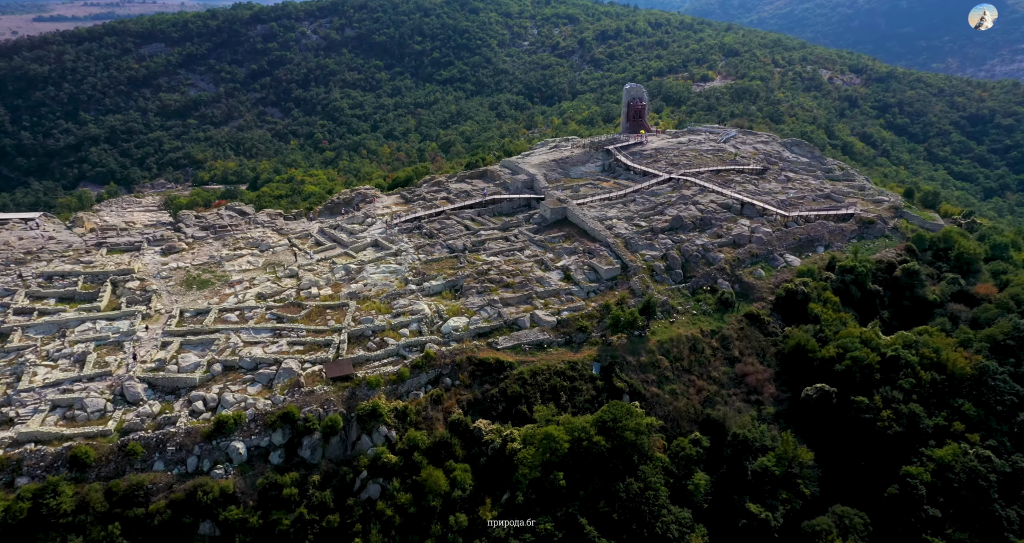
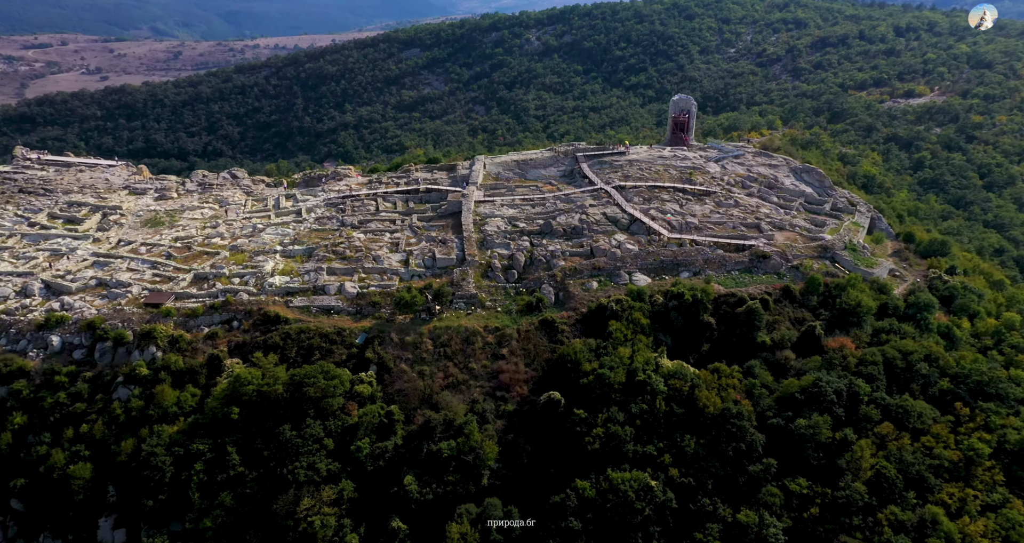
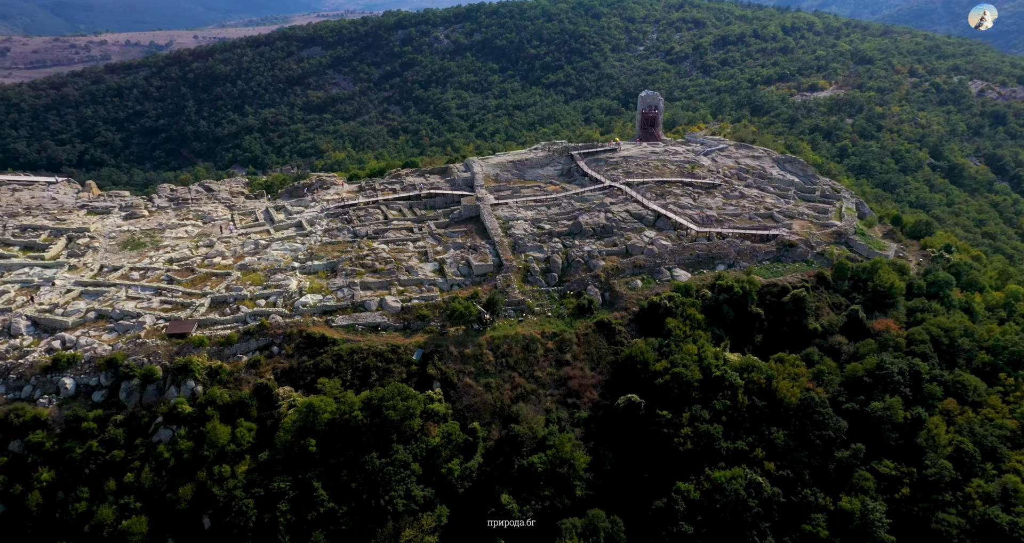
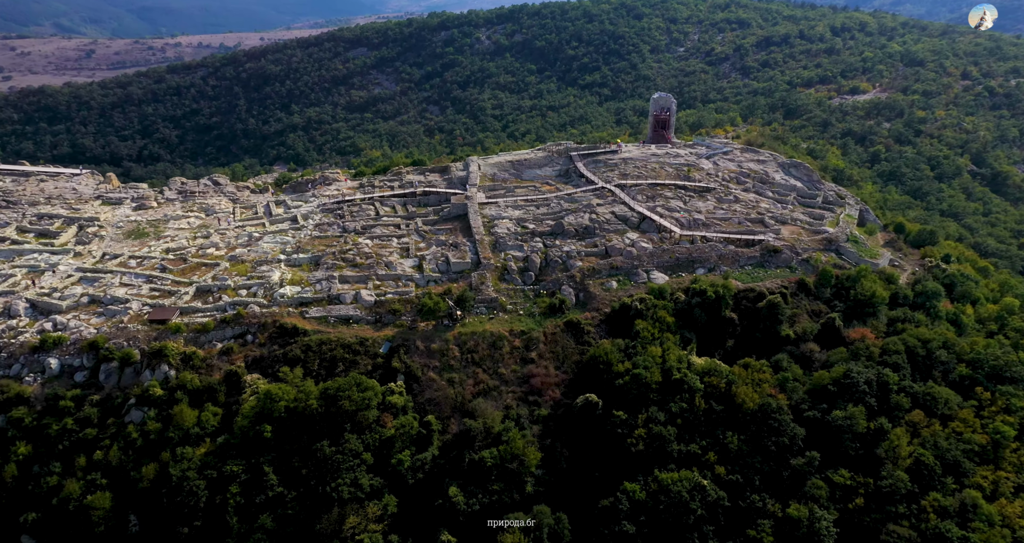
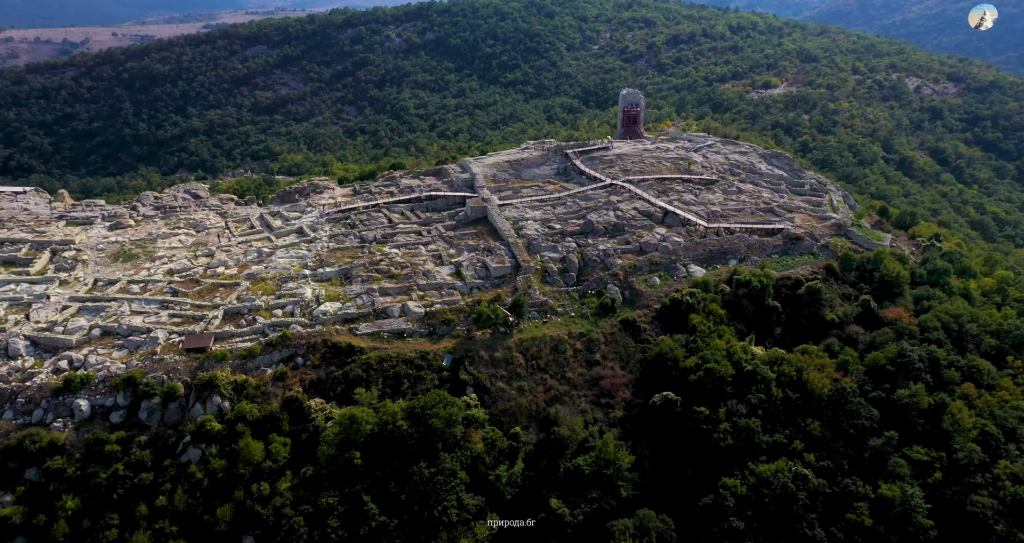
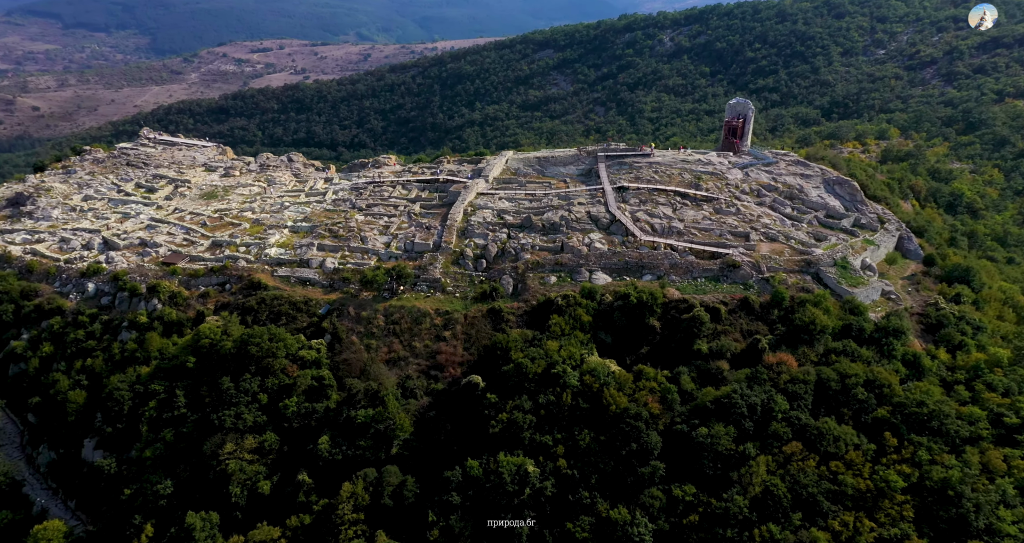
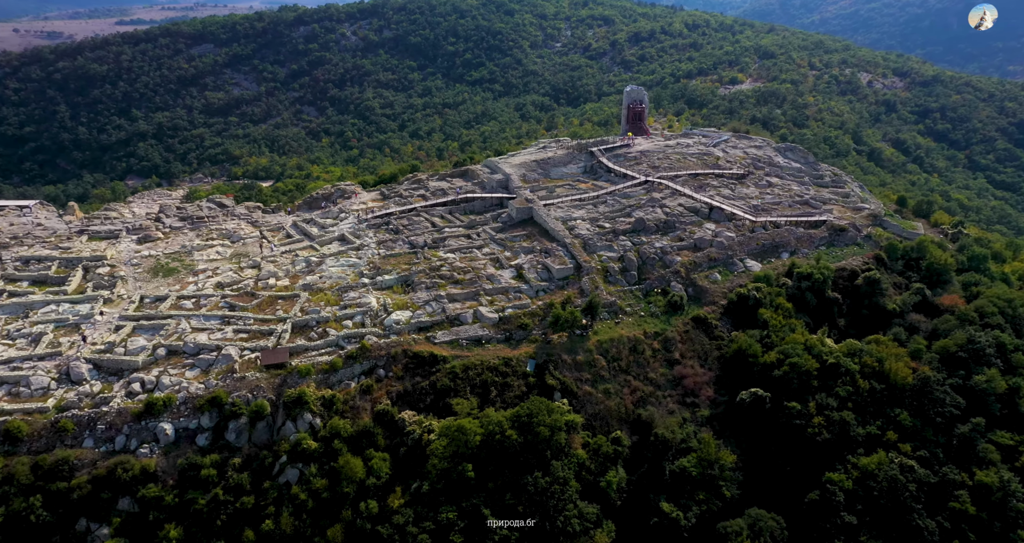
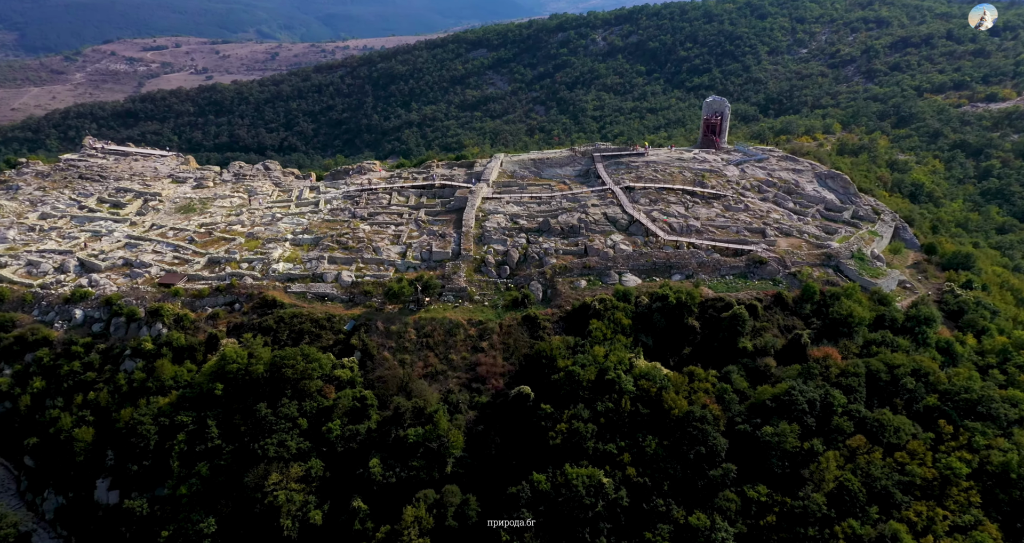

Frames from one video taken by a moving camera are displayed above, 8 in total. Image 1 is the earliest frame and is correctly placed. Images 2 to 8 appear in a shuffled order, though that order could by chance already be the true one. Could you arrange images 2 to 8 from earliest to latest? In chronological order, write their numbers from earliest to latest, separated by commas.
7, 5, 3, 4, 2, 8, 6
